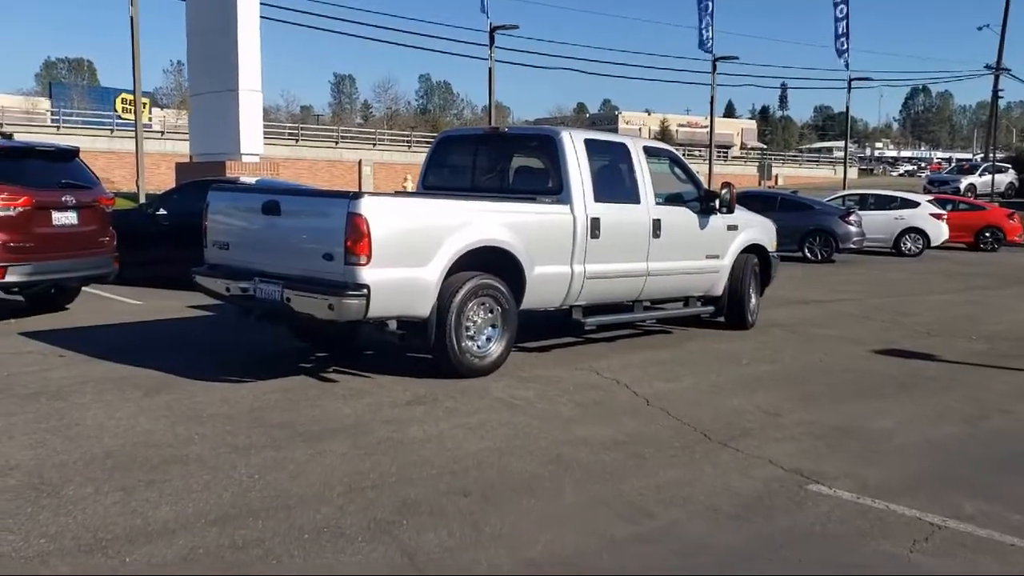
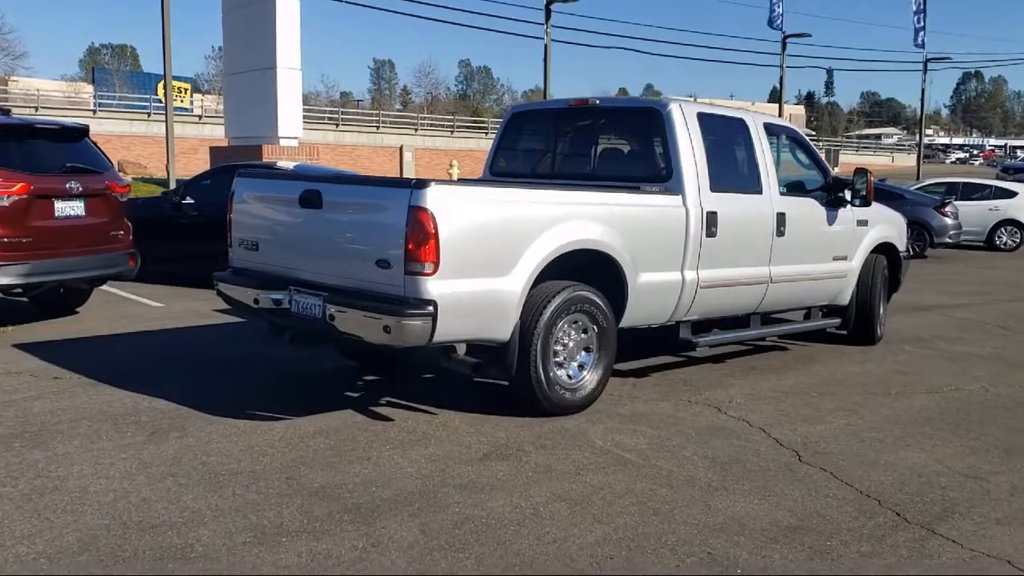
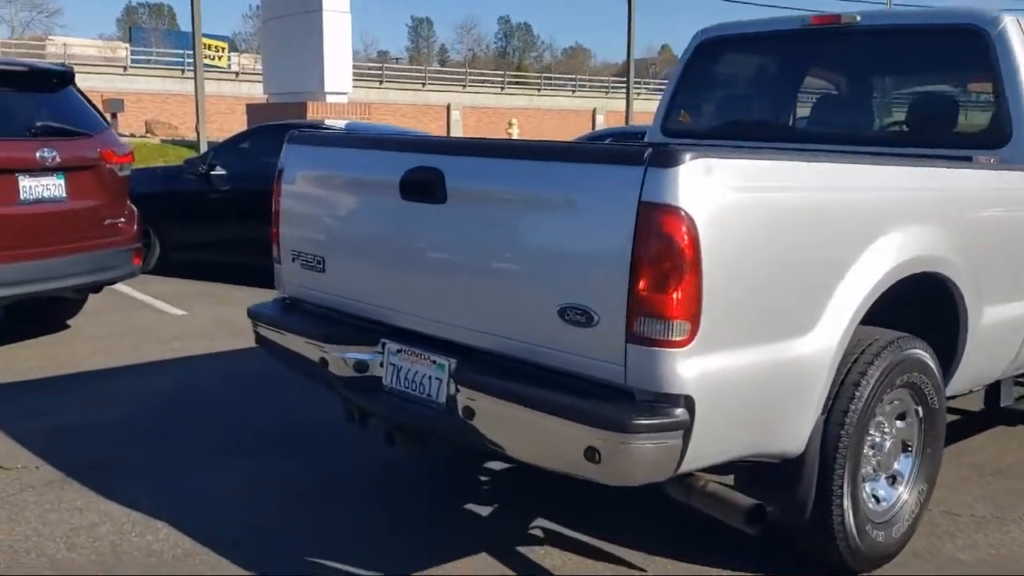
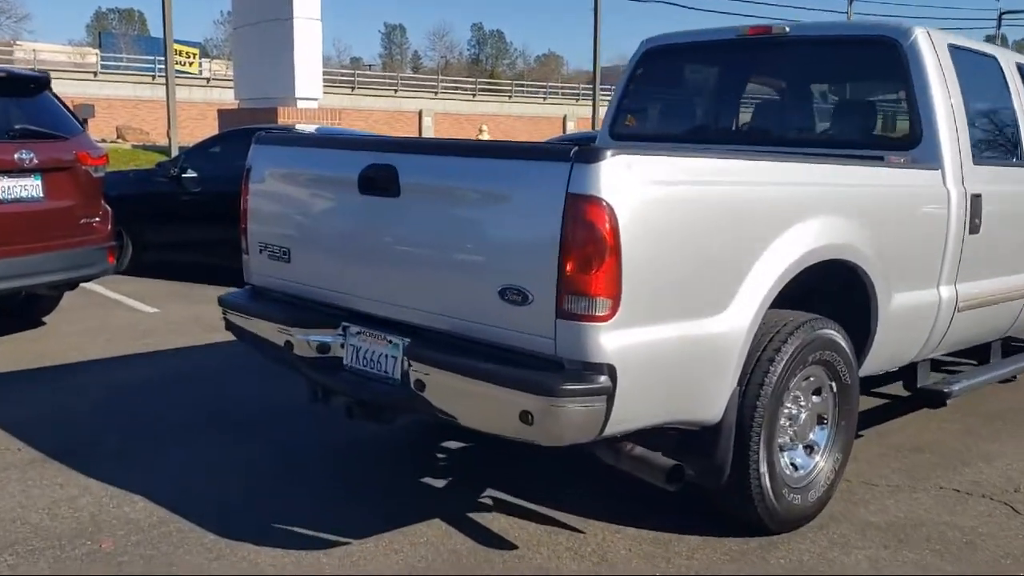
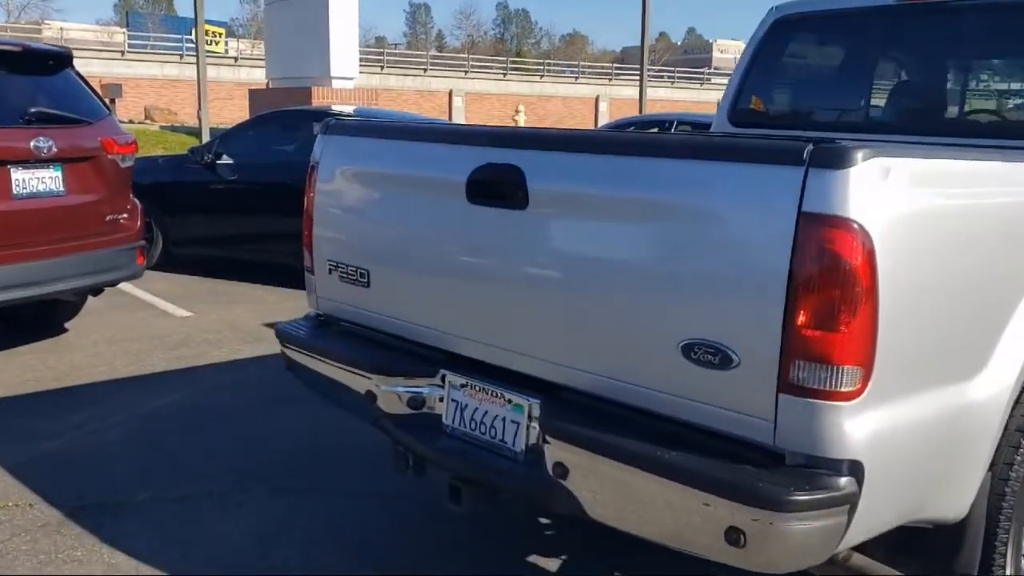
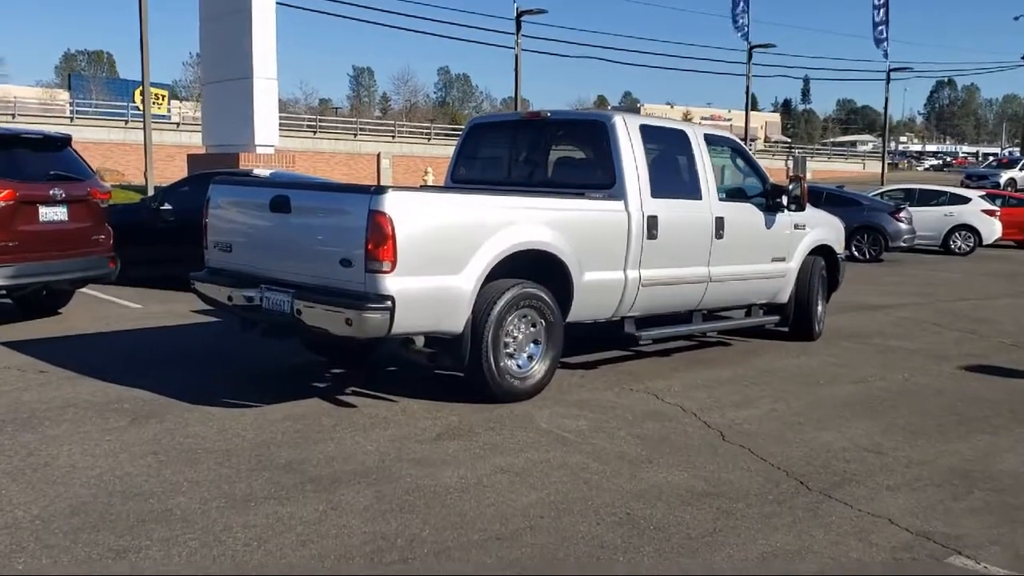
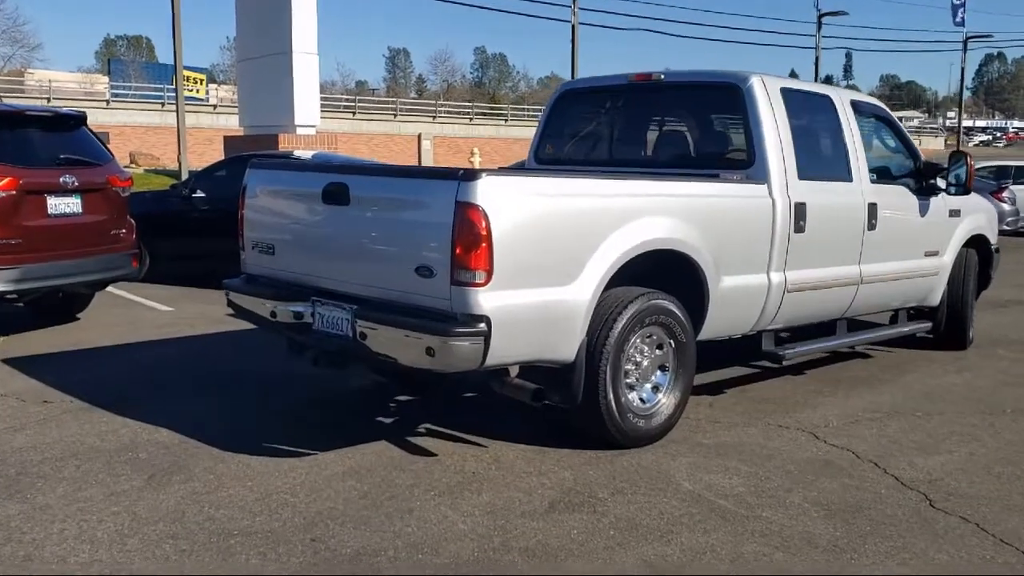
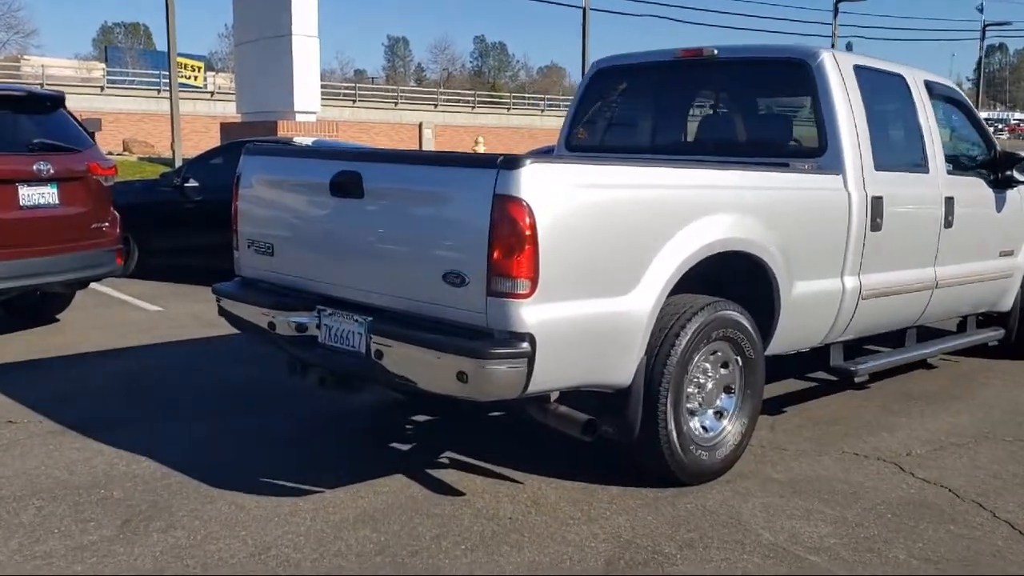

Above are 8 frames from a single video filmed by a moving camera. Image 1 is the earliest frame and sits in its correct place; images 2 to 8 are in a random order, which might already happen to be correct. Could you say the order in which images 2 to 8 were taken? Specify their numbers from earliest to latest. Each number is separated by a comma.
6, 2, 7, 8, 4, 3, 5
